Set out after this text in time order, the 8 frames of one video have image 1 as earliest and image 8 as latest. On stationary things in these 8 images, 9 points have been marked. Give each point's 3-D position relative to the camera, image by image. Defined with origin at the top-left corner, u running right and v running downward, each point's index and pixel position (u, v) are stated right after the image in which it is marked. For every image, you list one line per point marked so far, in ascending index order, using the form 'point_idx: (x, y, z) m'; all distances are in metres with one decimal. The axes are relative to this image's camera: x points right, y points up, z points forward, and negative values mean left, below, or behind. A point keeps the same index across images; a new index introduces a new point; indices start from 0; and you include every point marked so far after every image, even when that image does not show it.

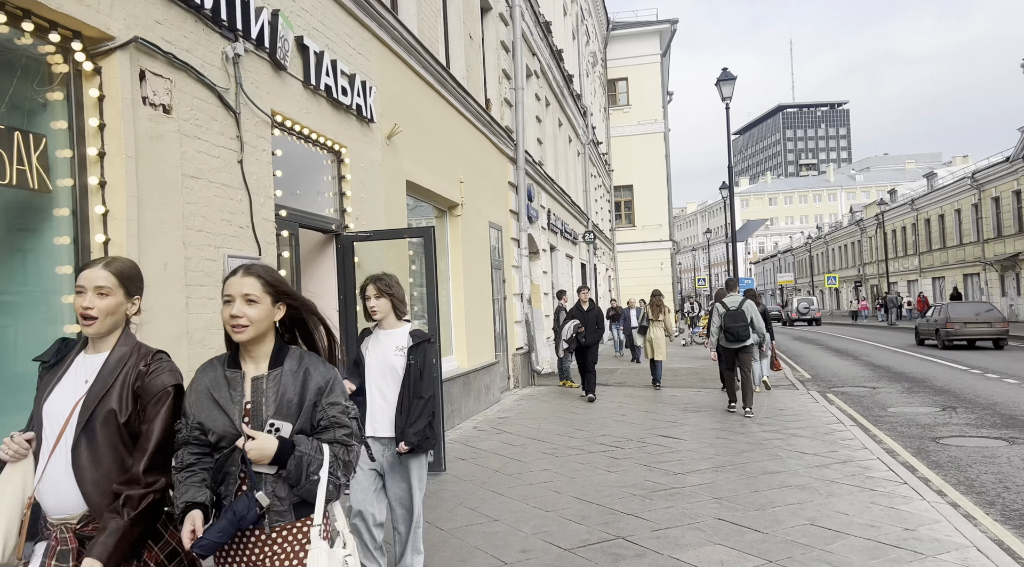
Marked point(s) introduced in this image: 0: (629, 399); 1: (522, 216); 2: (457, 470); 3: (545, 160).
0: (+1.8, -1.8, +11.7) m
1: (+0.2, +1.3, +14.1) m
2: (-0.5, -1.6, +6.5) m
3: (+0.8, +3.0, +18.0) m
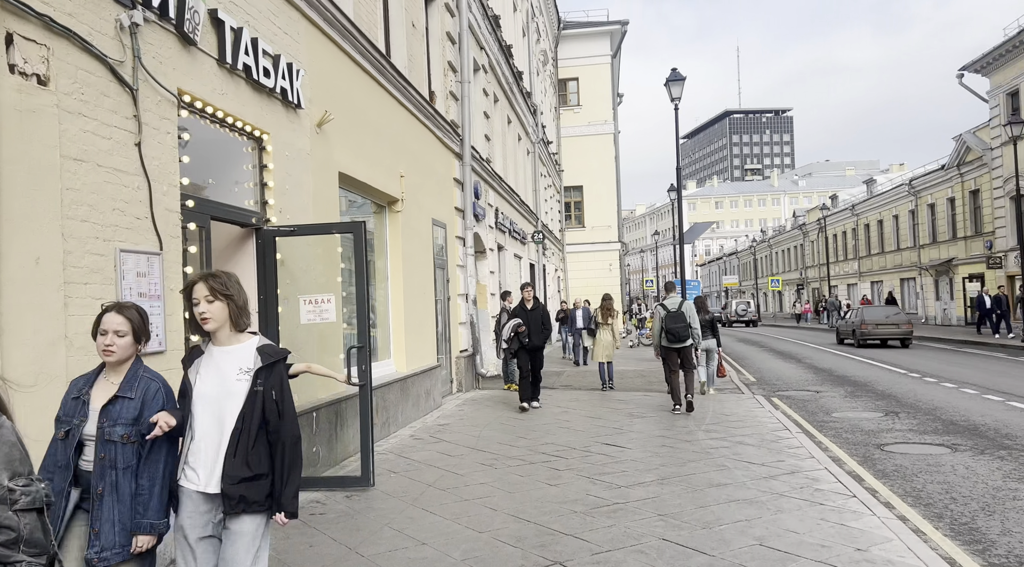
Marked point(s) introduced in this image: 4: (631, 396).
0: (+0.9, -1.8, +11.4) m
1: (-0.8, +1.3, +13.7) m
2: (-1.0, -1.6, +6.1) m
3: (-0.4, +3.0, +17.6) m
4: (+1.9, -1.8, +12.4) m
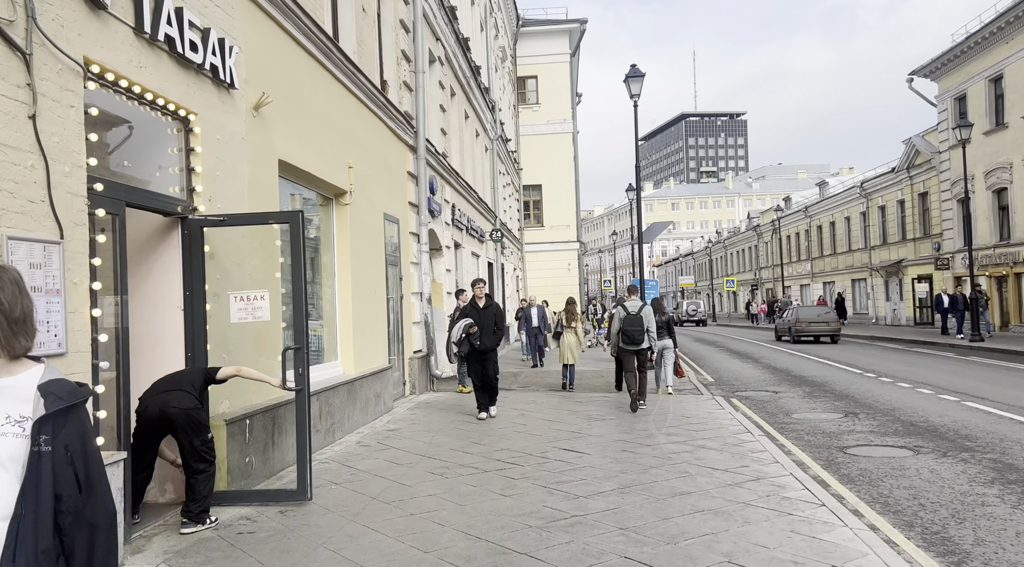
0: (+0.3, -1.8, +11.0) m
1: (-1.6, +1.3, +13.2) m
2: (-1.4, -1.6, +5.6) m
3: (-1.4, +3.0, +17.2) m
4: (+1.2, -1.8, +12.0) m
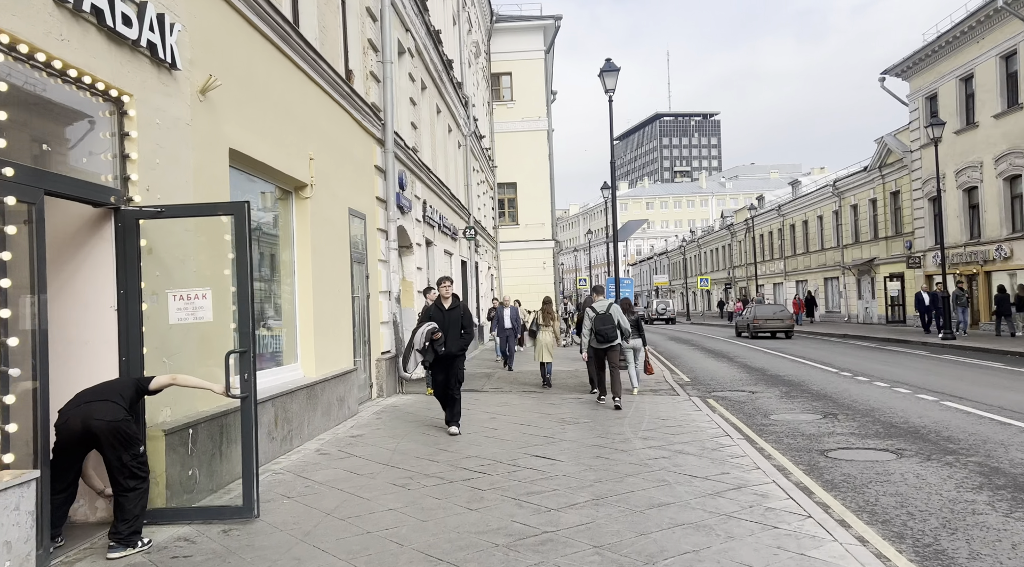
0: (-0.1, -1.7, +10.6) m
1: (-2.0, +1.3, +12.7) m
2: (-1.6, -1.6, +5.1) m
3: (-2.0, +3.0, +16.7) m
4: (+0.8, -1.8, +11.7) m
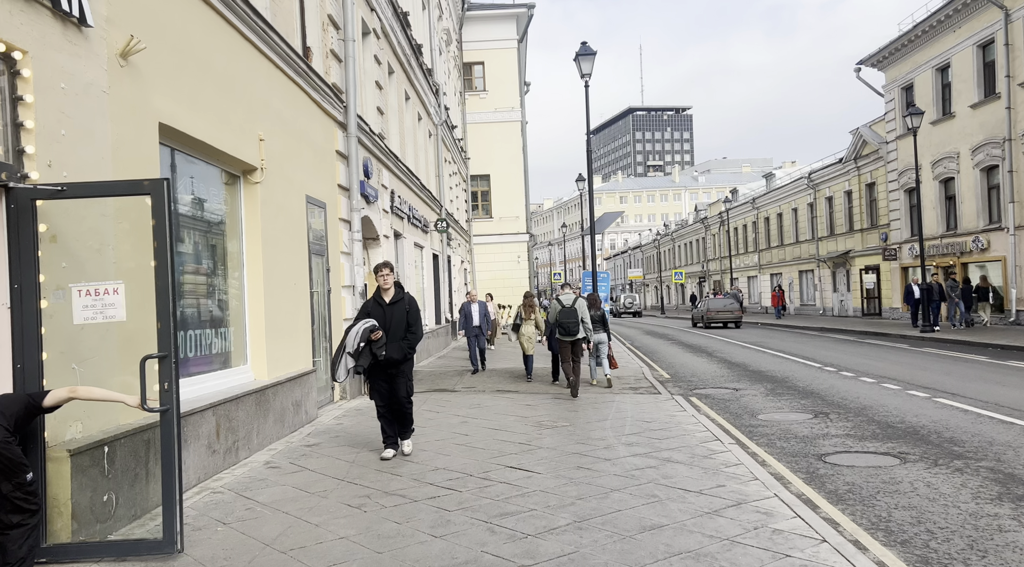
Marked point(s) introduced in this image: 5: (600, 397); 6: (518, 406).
0: (-0.5, -1.7, +9.9) m
1: (-2.5, +1.4, +11.9) m
2: (-1.8, -1.5, +4.4) m
3: (-2.6, +3.2, +15.9) m
4: (+0.4, -1.7, +11.0) m
5: (+1.3, -1.7, +11.5) m
6: (+0.1, -1.6, +10.2) m
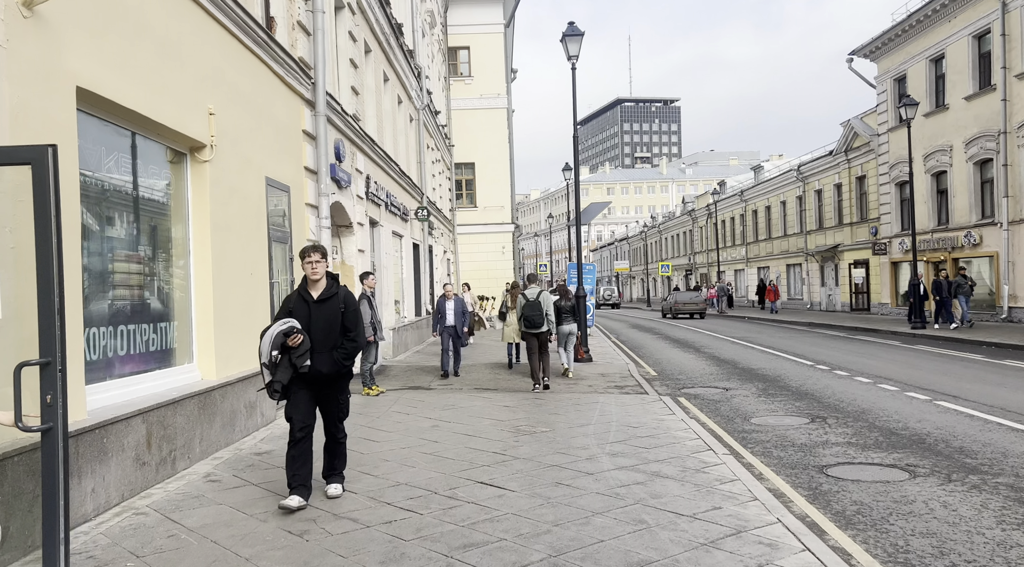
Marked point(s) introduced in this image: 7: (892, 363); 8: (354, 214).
0: (-0.8, -1.6, +9.2) m
1: (-2.8, +1.6, +11.1) m
2: (-2.0, -1.5, +3.6) m
3: (-3.0, +3.3, +15.1) m
4: (+0.1, -1.6, +10.3) m
5: (+1.0, -1.6, +10.8) m
6: (-0.2, -1.5, +9.5) m
7: (+7.5, -1.6, +15.0) m
8: (-2.9, +1.3, +13.8) m
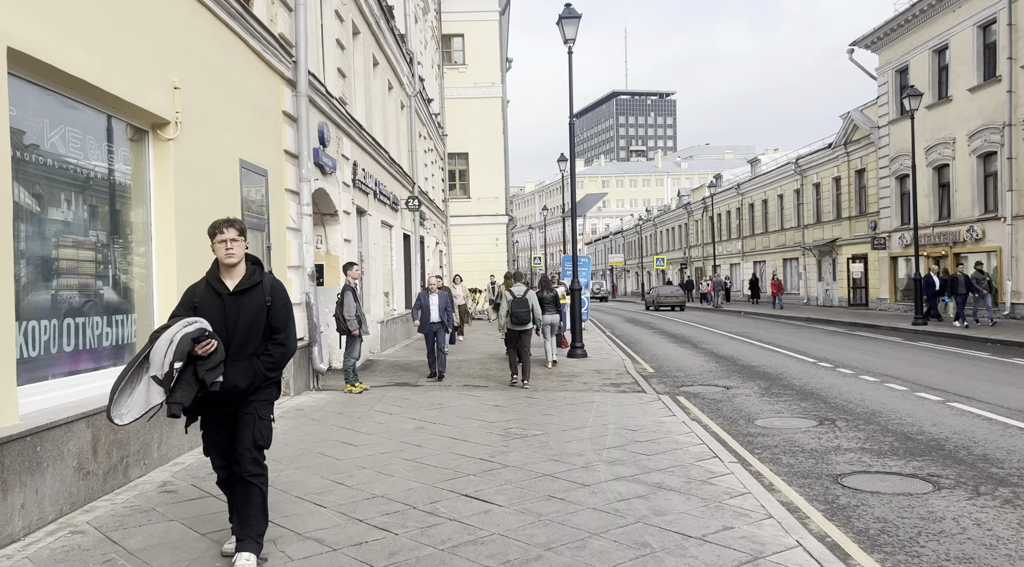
0: (-0.9, -1.5, +8.6) m
1: (-2.9, +1.7, +10.5) m
2: (-2.0, -1.4, +3.1) m
3: (-3.1, +3.5, +14.5) m
4: (0.0, -1.5, +9.7) m
5: (+0.9, -1.5, +10.2) m
6: (-0.3, -1.5, +8.9) m
7: (+7.3, -1.5, +14.5) m
8: (-3.0, +1.4, +13.2) m
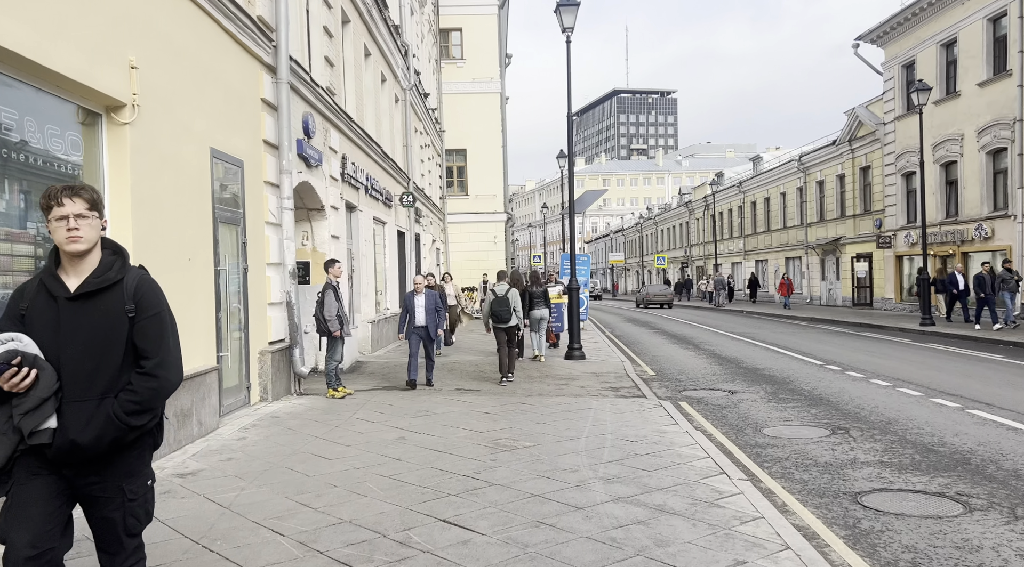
0: (-1.0, -1.4, +8.1) m
1: (-3.0, +1.7, +10.0) m
2: (-2.1, -1.4, +2.5) m
3: (-3.2, +3.5, +13.9) m
4: (-0.1, -1.5, +9.2) m
5: (+0.8, -1.5, +9.7) m
6: (-0.4, -1.4, +8.3) m
7: (+7.2, -1.5, +13.9) m
8: (-3.1, +1.4, +12.6) m
